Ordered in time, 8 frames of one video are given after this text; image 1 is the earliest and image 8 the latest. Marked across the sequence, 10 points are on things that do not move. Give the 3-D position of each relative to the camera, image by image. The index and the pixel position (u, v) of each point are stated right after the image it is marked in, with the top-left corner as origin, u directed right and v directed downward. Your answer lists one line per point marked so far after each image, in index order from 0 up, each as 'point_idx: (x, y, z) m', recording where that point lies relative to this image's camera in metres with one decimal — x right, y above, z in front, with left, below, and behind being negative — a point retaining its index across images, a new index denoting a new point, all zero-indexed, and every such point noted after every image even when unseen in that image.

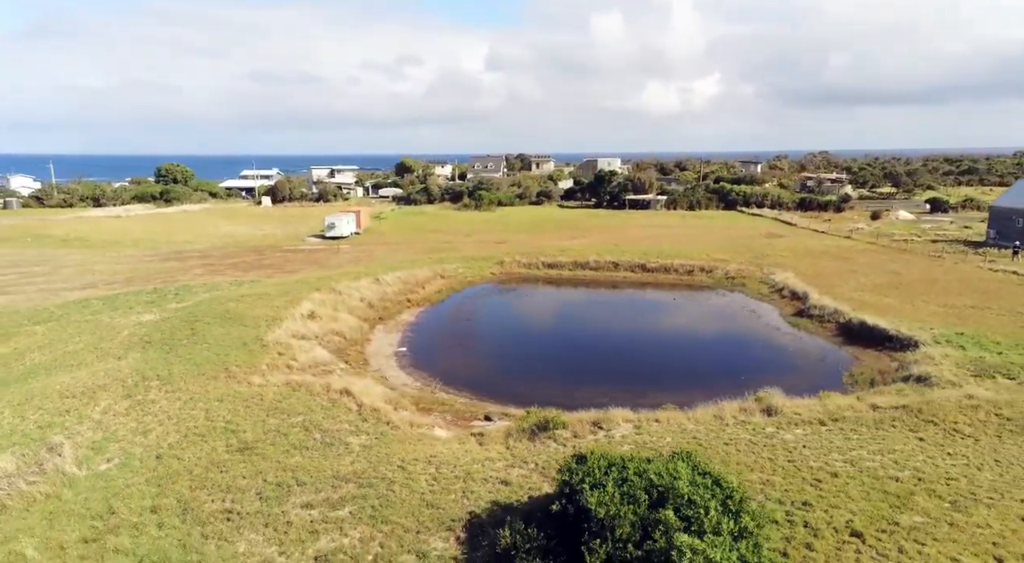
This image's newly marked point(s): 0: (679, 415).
0: (+4.0, -3.2, +16.4) m
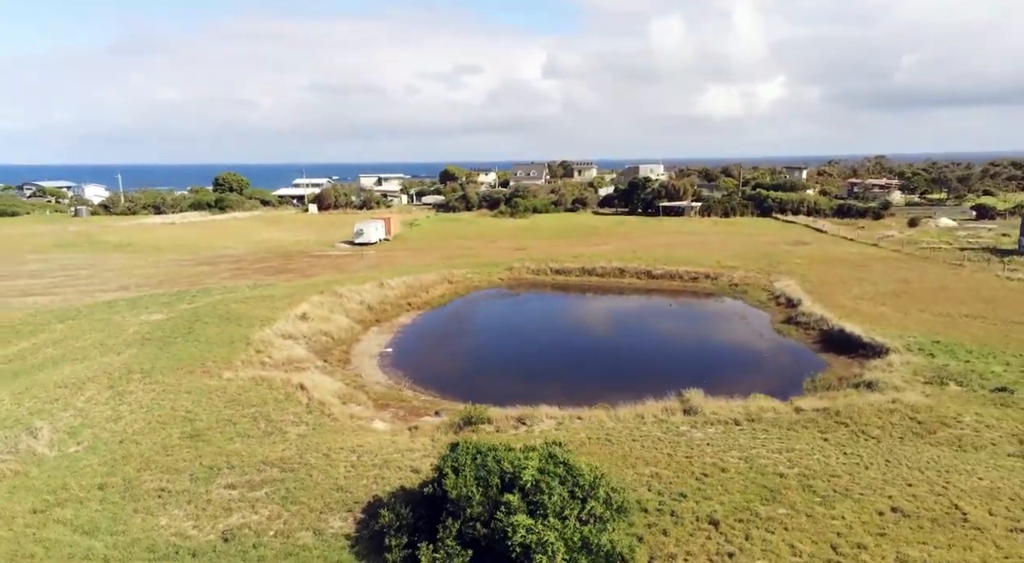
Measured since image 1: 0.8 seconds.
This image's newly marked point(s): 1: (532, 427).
0: (+2.3, -3.3, +17.2) m
1: (+0.4, -3.6, +16.4) m
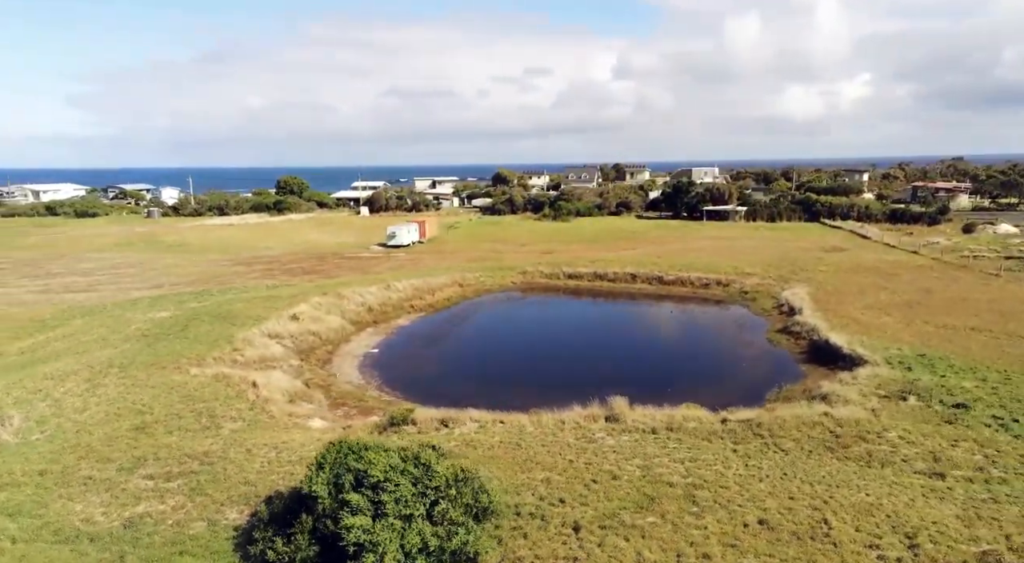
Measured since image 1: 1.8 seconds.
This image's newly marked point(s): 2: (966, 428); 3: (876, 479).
0: (+0.3, -3.5, +17.4) m
1: (-1.6, -3.7, +16.8) m
2: (+11.0, -3.6, +16.3) m
3: (+7.2, -3.9, +13.3) m
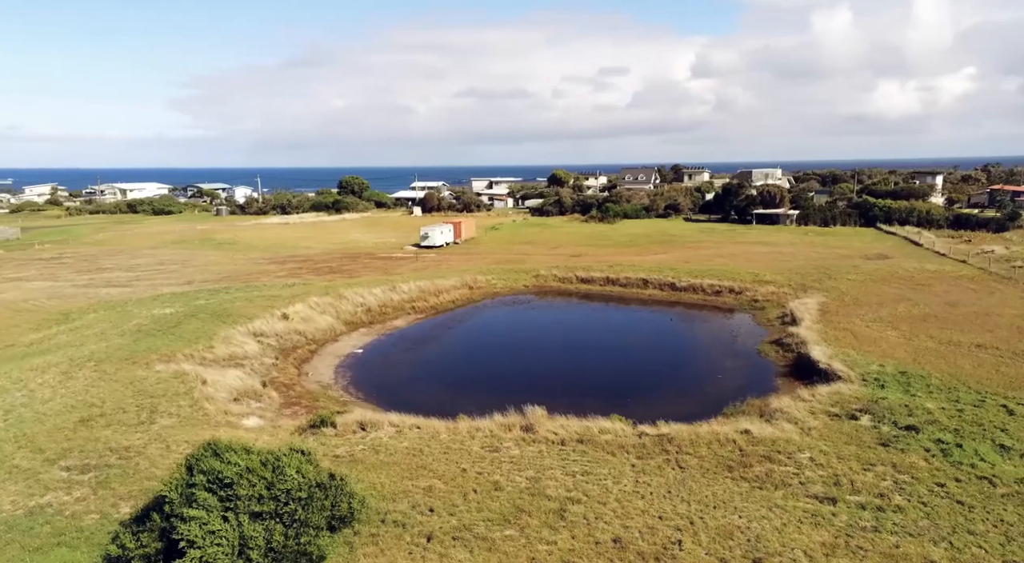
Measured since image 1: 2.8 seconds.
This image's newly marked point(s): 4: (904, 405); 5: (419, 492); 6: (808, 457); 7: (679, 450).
0: (-1.8, -3.7, +17.4) m
1: (-3.7, -3.9, +17.0) m
2: (+8.7, -3.9, +15.4) m
3: (+4.7, -4.2, +12.8) m
4: (+11.5, -3.6, +19.8) m
5: (-1.9, -4.3, +13.7) m
6: (+6.4, -3.8, +14.7) m
7: (+3.8, -3.8, +15.3) m
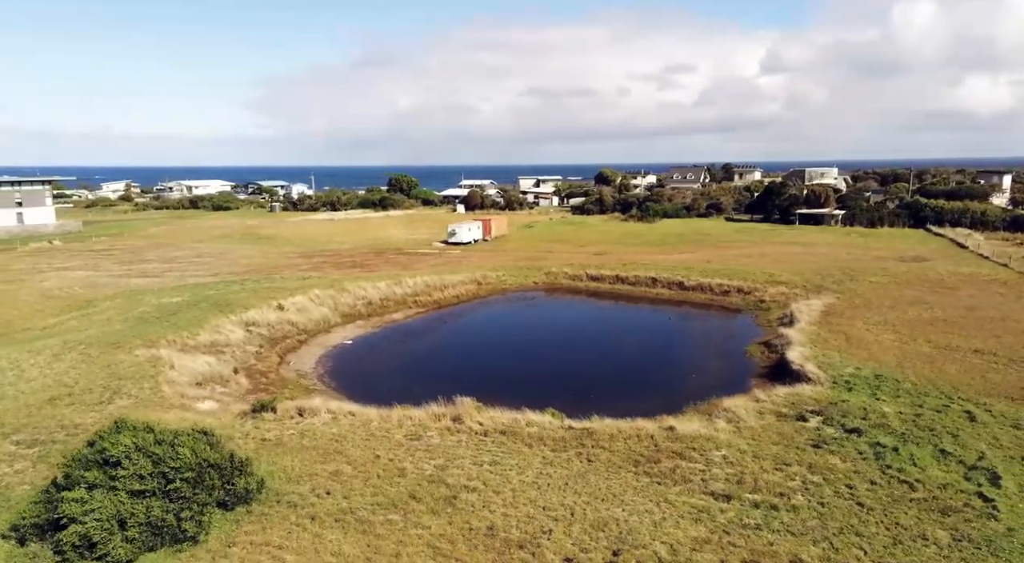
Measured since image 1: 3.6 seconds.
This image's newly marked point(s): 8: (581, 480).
0: (-3.5, -3.4, +17.7) m
1: (-5.5, -3.6, +17.4) m
2: (+6.8, -3.8, +15.0) m
3: (+2.6, -4.0, +12.6) m
4: (+9.9, -3.6, +19.1) m
5: (-3.9, -4.0, +14.0) m
6: (+4.5, -3.7, +14.5) m
7: (+1.9, -3.7, +15.2) m
8: (+1.4, -4.0, +13.4) m
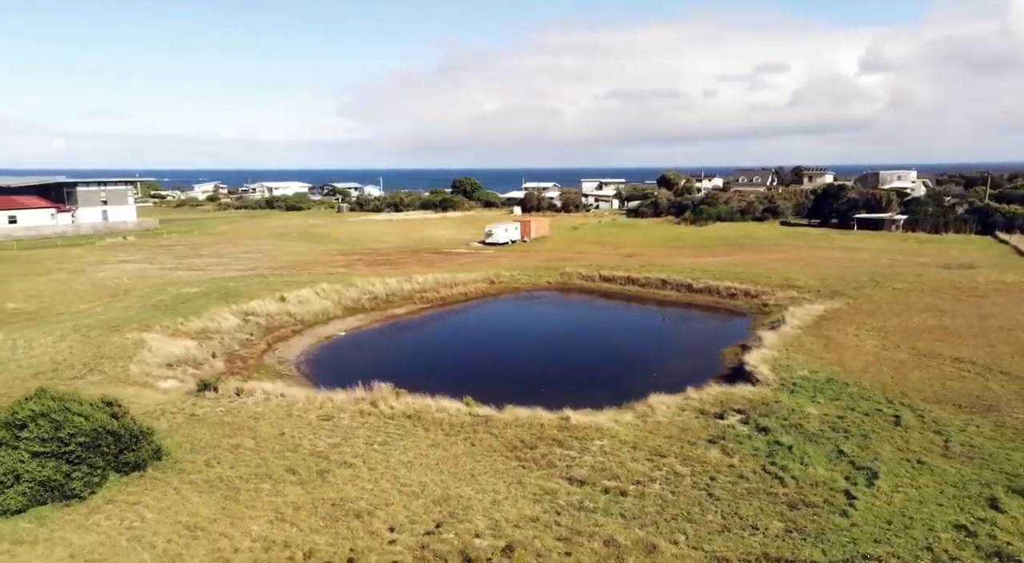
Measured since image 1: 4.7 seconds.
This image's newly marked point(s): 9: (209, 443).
0: (-5.7, -3.1, +18.8) m
1: (-7.7, -3.3, +18.7) m
2: (+4.3, -3.7, +15.1) m
3: (-0.1, -3.8, +13.2) m
4: (+7.8, -3.6, +18.9) m
5: (-6.4, -3.7, +15.1) m
6: (+2.0, -3.6, +14.8) m
7: (-0.6, -3.5, +15.8) m
8: (-1.3, -3.7, +14.1) m
9: (-6.9, -3.7, +15.4) m
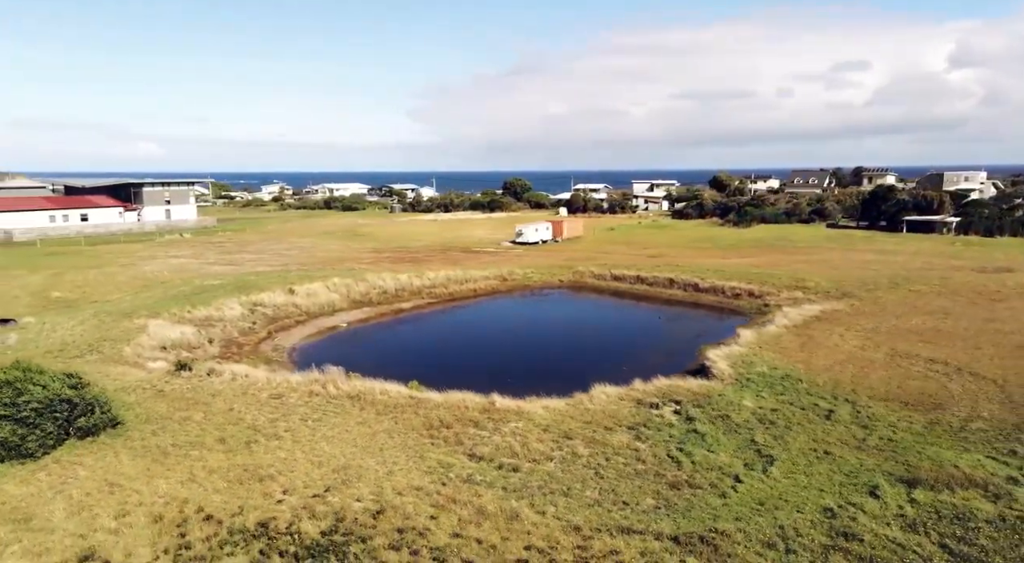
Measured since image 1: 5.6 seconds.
0: (-7.2, -2.8, +20.2) m
1: (-9.2, -2.9, +20.2) m
2: (+2.5, -3.5, +15.7) m
3: (-2.1, -3.6, +14.1) m
4: (+6.2, -3.4, +19.3) m
5: (-8.3, -3.4, +16.6) m
6: (+0.1, -3.3, +15.6) m
7: (-2.4, -3.2, +16.7) m
8: (-3.2, -3.5, +15.1) m
9: (-8.7, -3.3, +16.9) m
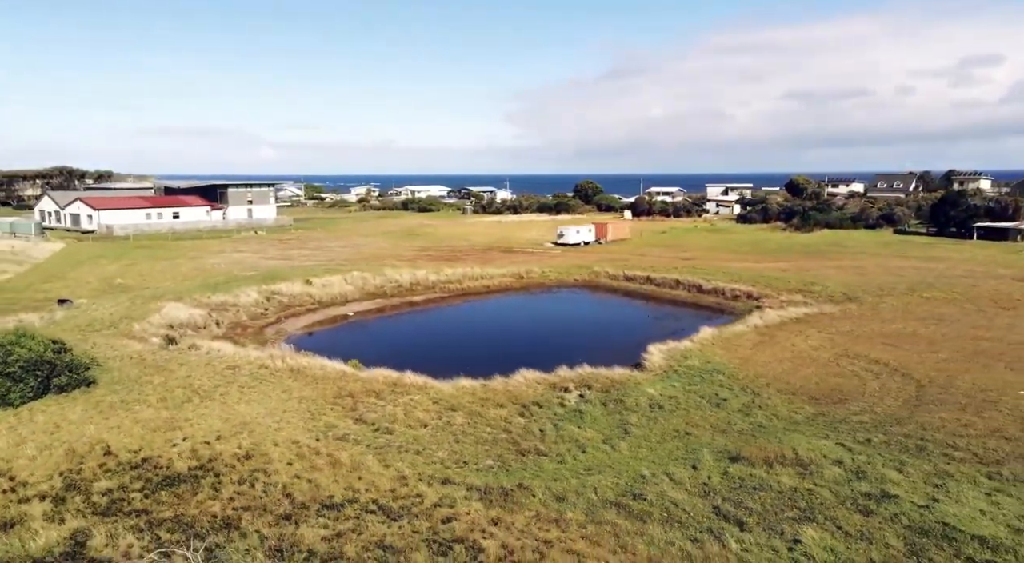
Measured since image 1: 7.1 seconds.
0: (-9.3, -2.4, +22.9) m
1: (-11.3, -2.5, +23.2) m
2: (-0.2, -3.3, +17.4) m
3: (-4.9, -3.2, +16.3) m
4: (+3.9, -3.3, +20.6) m
5: (-10.8, -2.9, +19.4) m
6: (-2.6, -3.0, +17.6) m
7: (-4.9, -2.9, +19.0) m
8: (-5.9, -3.1, +17.4) m
9: (-11.2, -2.9, +19.8) m
